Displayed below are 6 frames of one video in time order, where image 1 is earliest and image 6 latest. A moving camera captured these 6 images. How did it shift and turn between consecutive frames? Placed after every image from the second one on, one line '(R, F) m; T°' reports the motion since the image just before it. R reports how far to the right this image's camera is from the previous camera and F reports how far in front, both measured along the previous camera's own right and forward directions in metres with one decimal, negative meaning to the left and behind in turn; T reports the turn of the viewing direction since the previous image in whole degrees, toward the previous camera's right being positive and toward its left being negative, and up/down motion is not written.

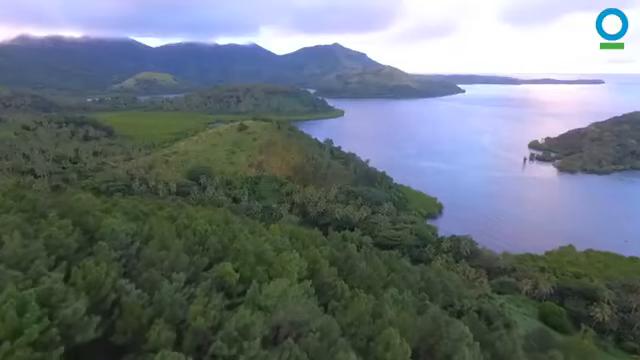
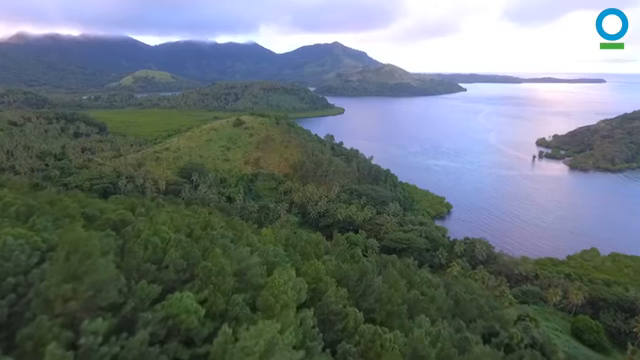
(-0.2, +5.2) m; 0°
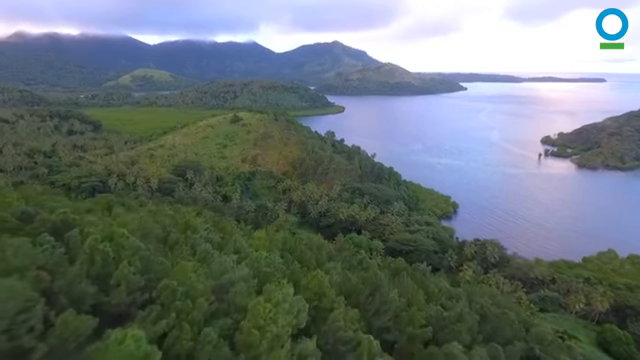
(-0.1, +3.3) m; 0°
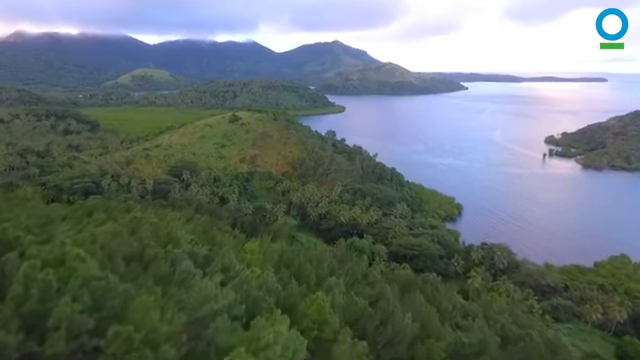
(0.0, +2.1) m; 0°
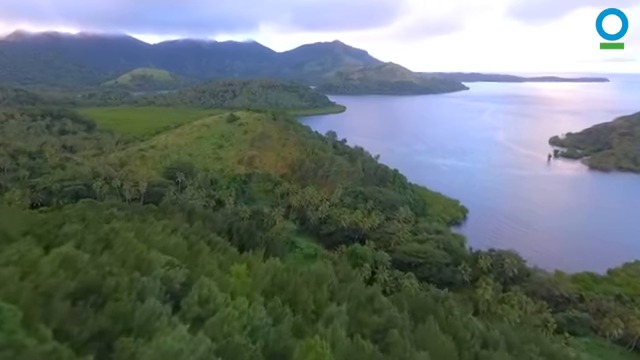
(0.0, +2.4) m; 0°
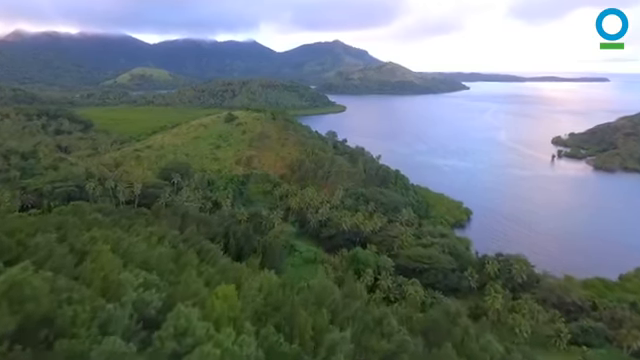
(0.0, +1.9) m; 0°
